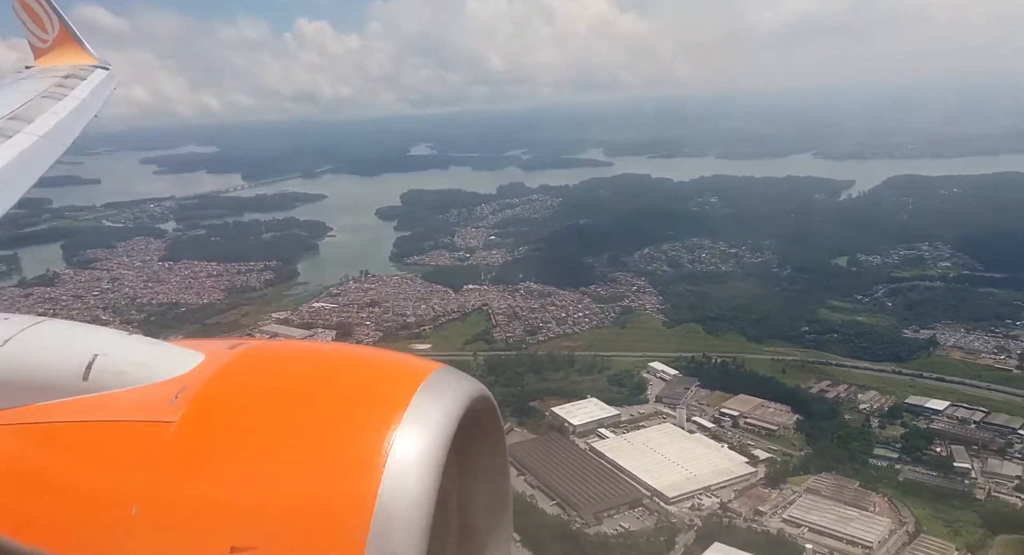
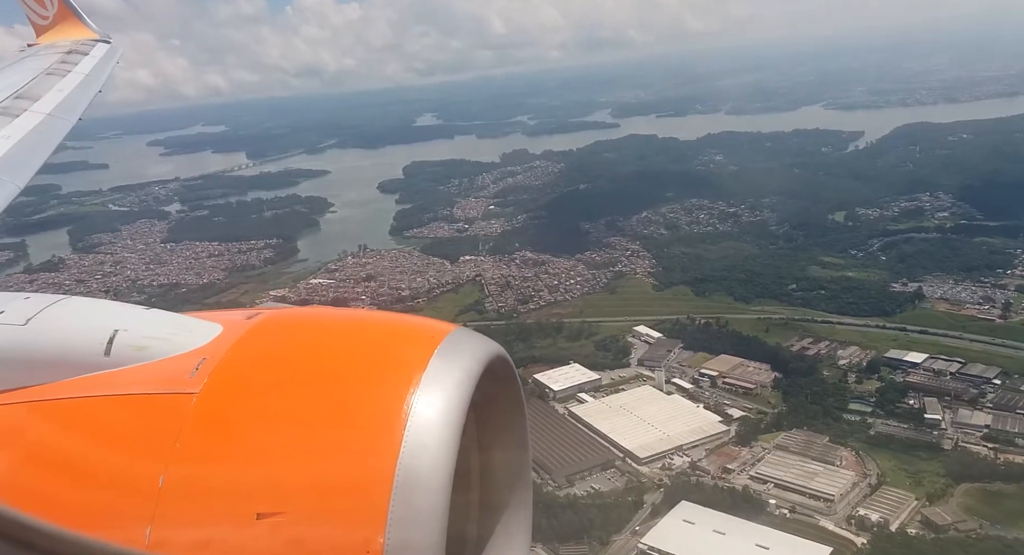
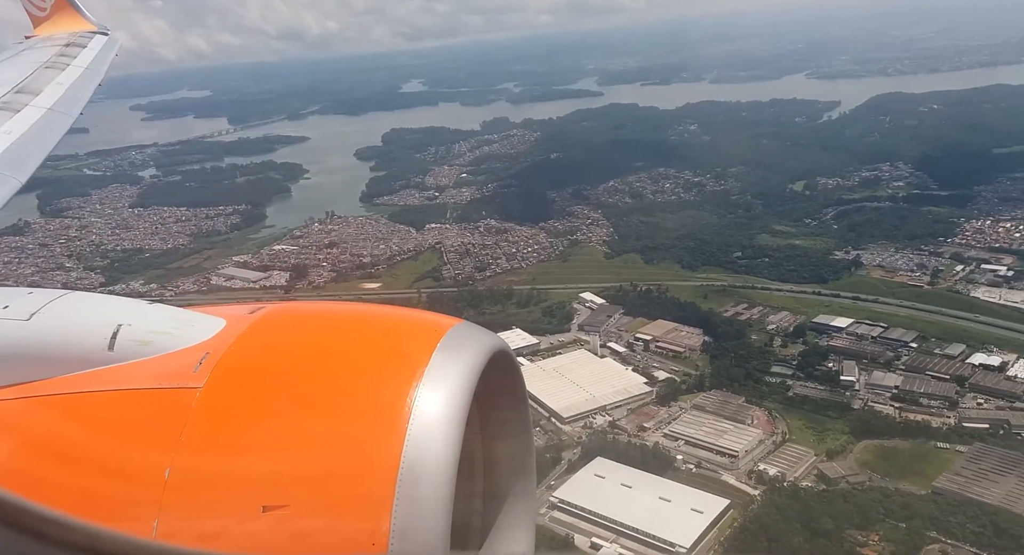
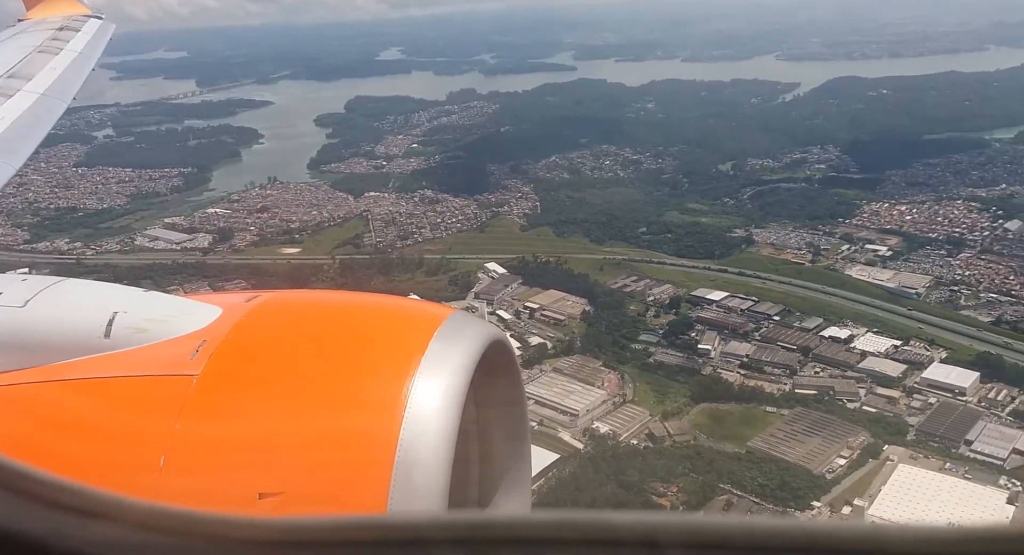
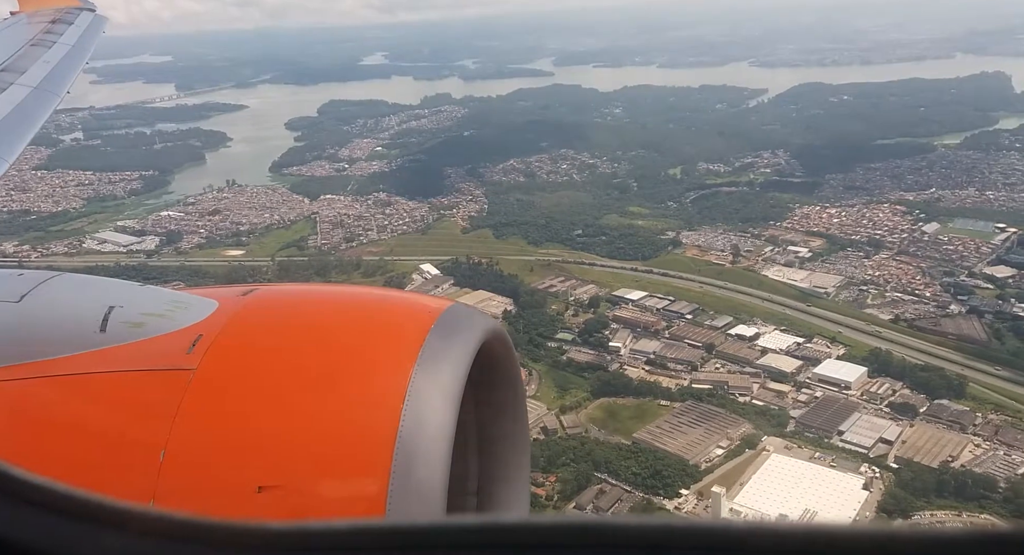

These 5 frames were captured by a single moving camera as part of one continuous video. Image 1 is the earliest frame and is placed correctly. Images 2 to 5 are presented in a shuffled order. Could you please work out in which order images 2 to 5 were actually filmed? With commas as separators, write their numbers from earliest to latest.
2, 3, 4, 5
